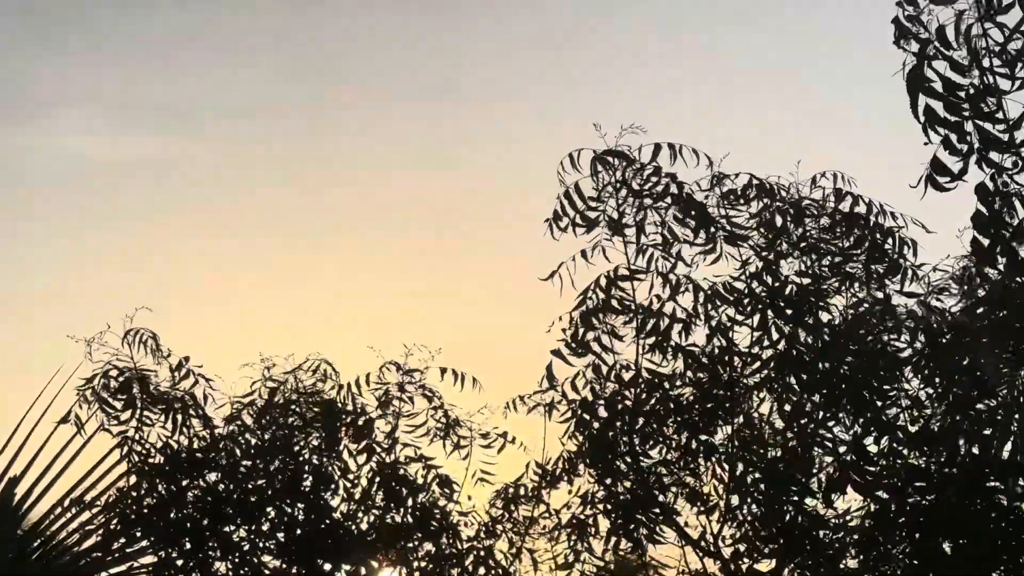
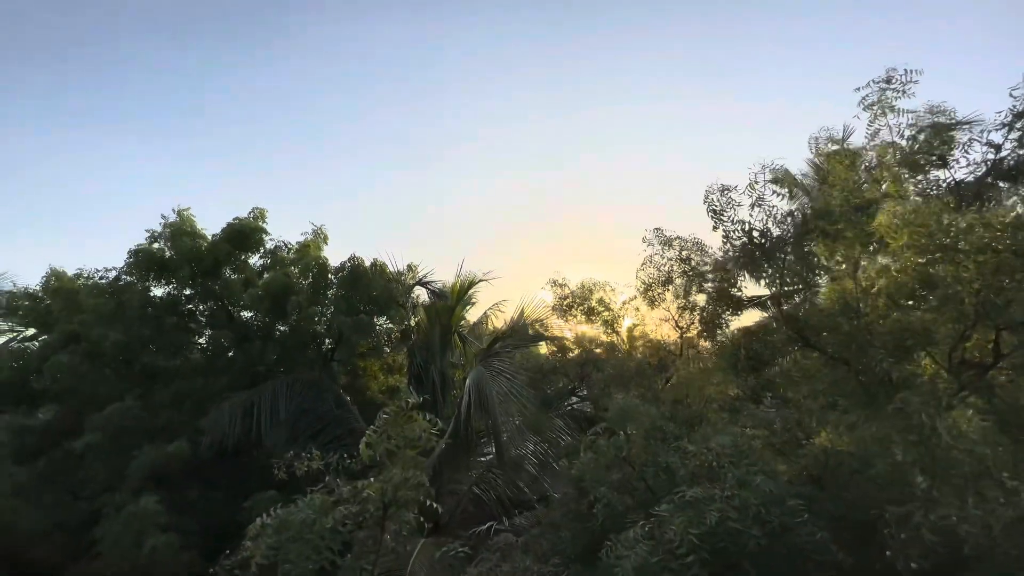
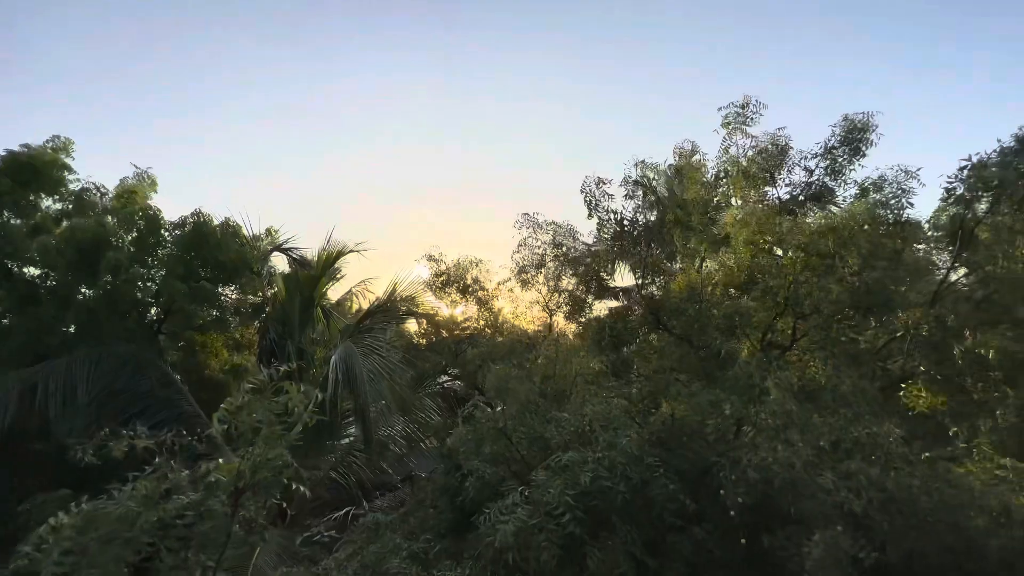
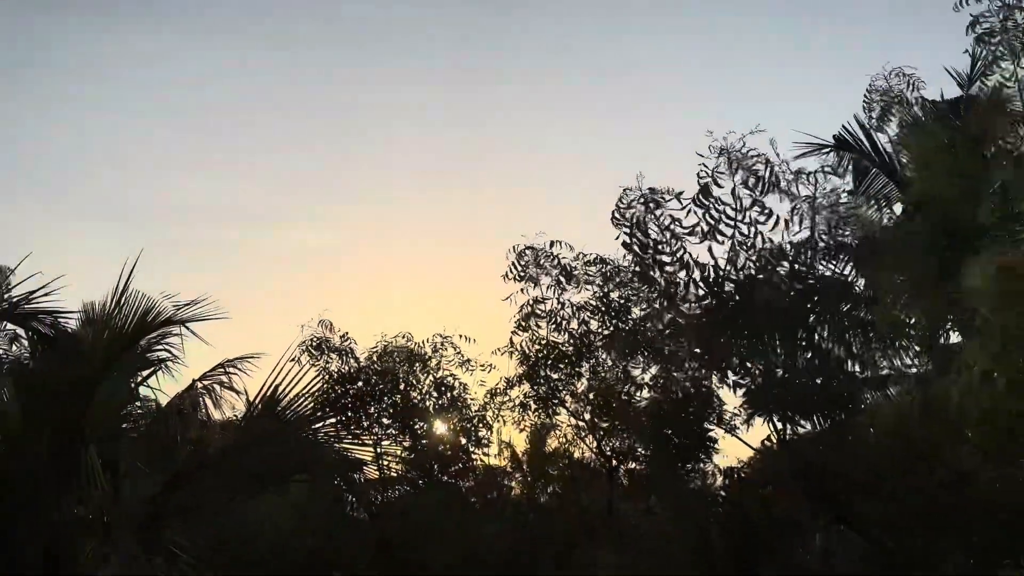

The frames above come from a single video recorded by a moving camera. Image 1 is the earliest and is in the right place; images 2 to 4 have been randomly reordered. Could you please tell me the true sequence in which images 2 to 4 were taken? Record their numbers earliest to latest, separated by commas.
4, 2, 3
